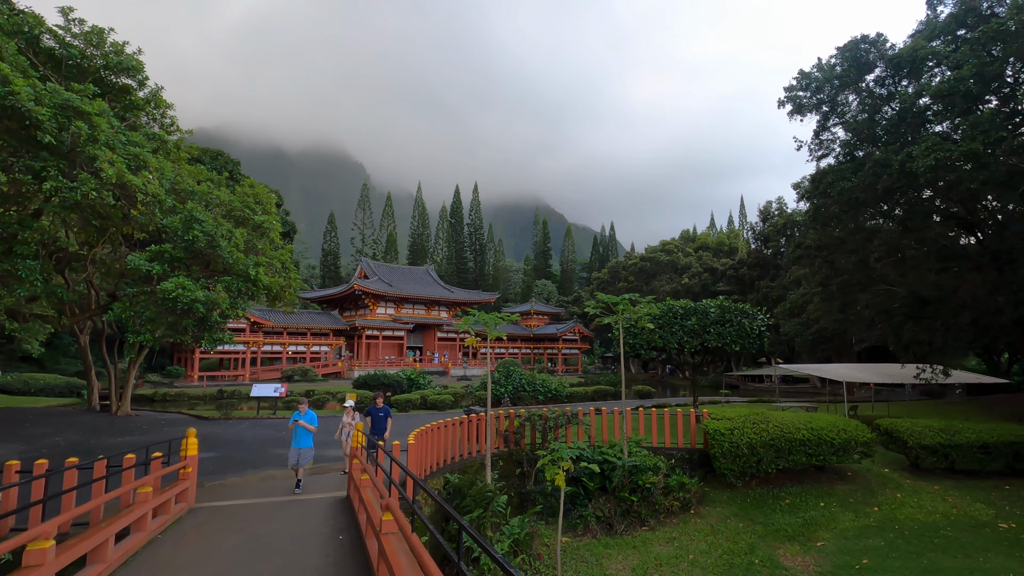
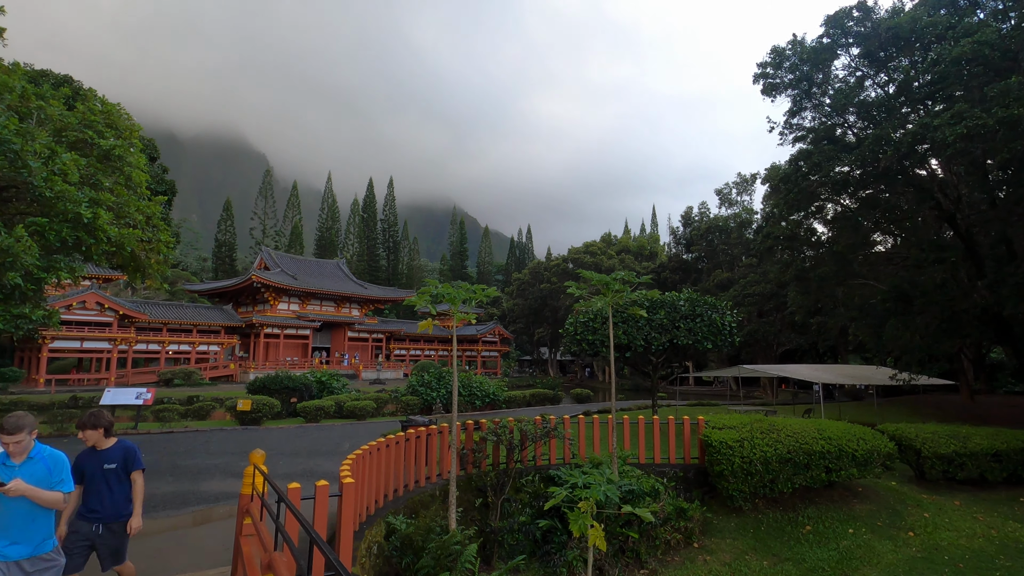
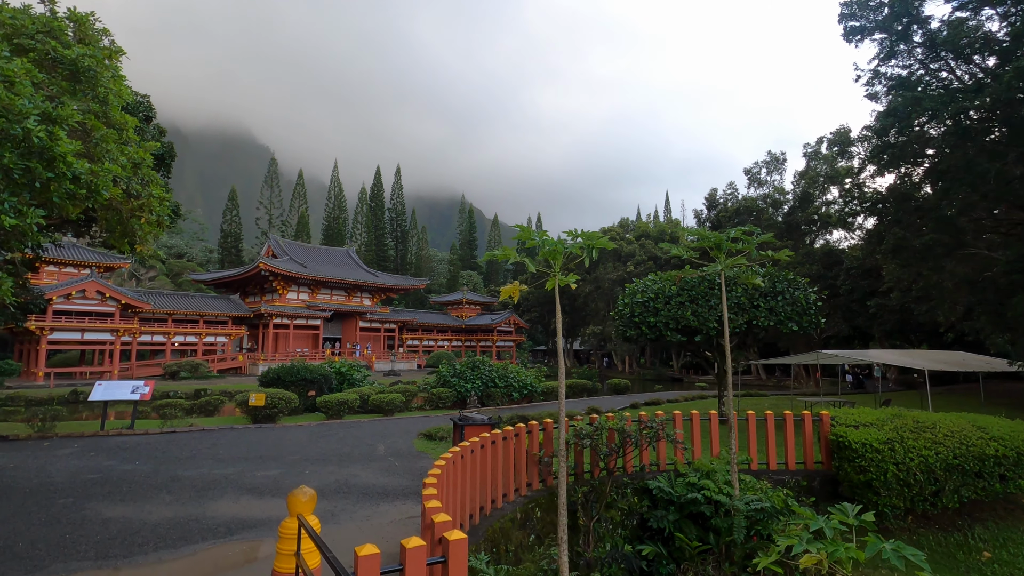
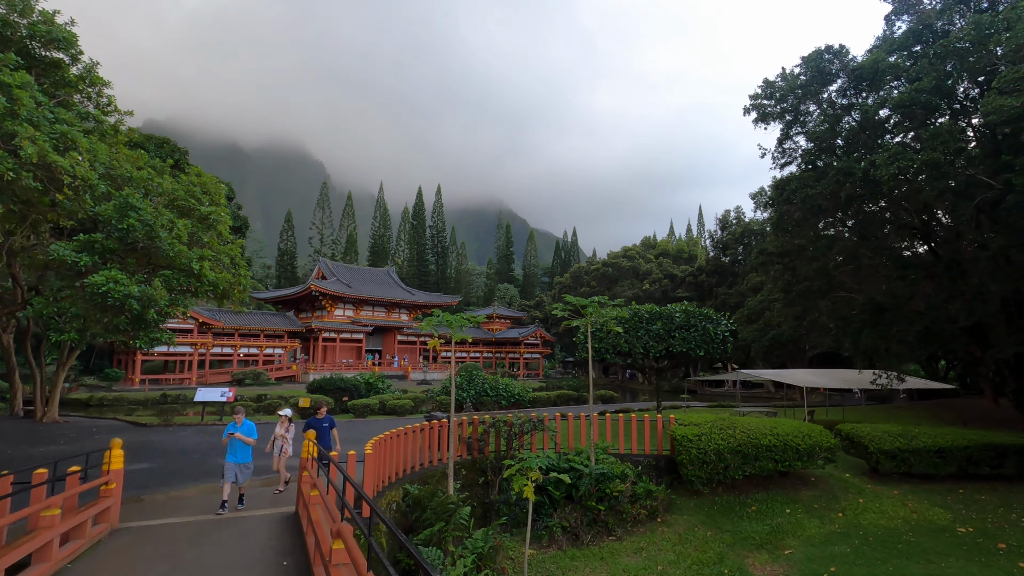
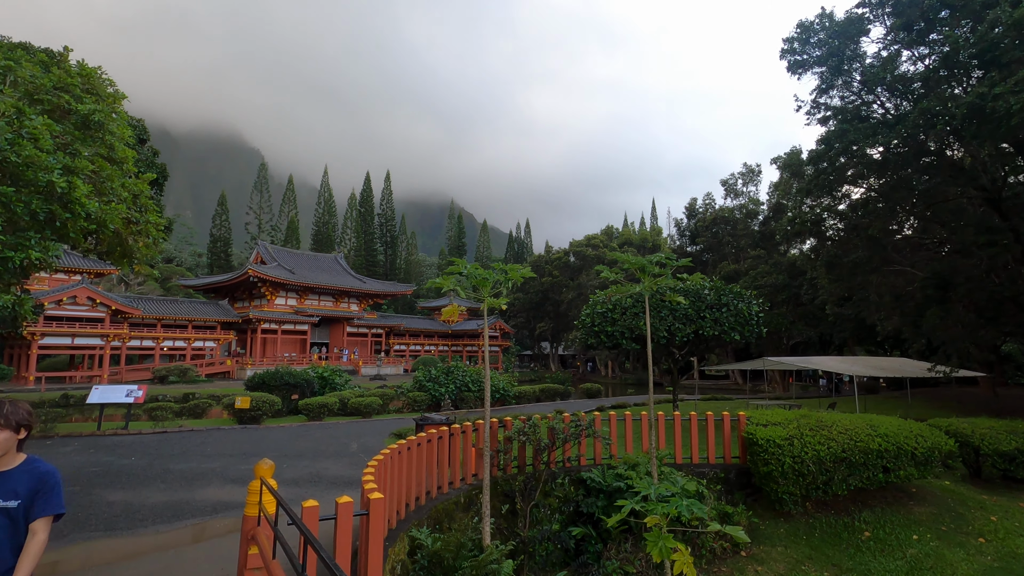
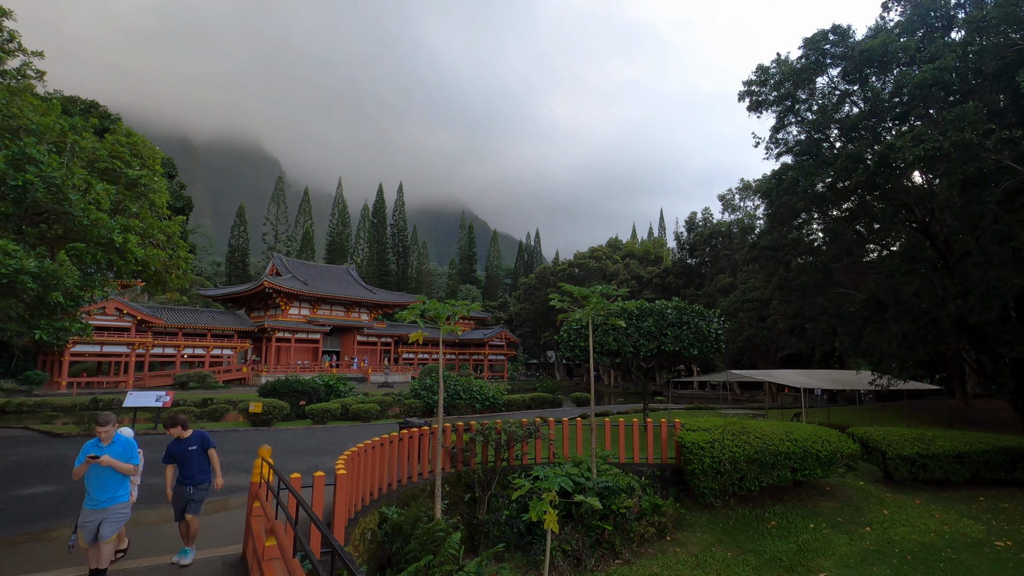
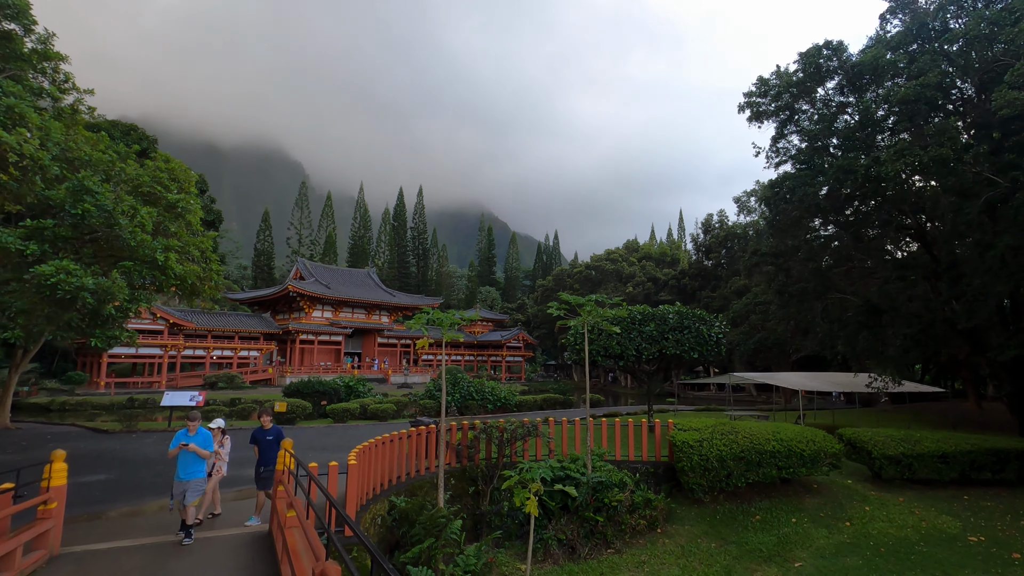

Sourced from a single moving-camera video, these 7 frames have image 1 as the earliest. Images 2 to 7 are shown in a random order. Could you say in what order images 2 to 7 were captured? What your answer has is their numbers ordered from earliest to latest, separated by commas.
4, 7, 6, 2, 5, 3
